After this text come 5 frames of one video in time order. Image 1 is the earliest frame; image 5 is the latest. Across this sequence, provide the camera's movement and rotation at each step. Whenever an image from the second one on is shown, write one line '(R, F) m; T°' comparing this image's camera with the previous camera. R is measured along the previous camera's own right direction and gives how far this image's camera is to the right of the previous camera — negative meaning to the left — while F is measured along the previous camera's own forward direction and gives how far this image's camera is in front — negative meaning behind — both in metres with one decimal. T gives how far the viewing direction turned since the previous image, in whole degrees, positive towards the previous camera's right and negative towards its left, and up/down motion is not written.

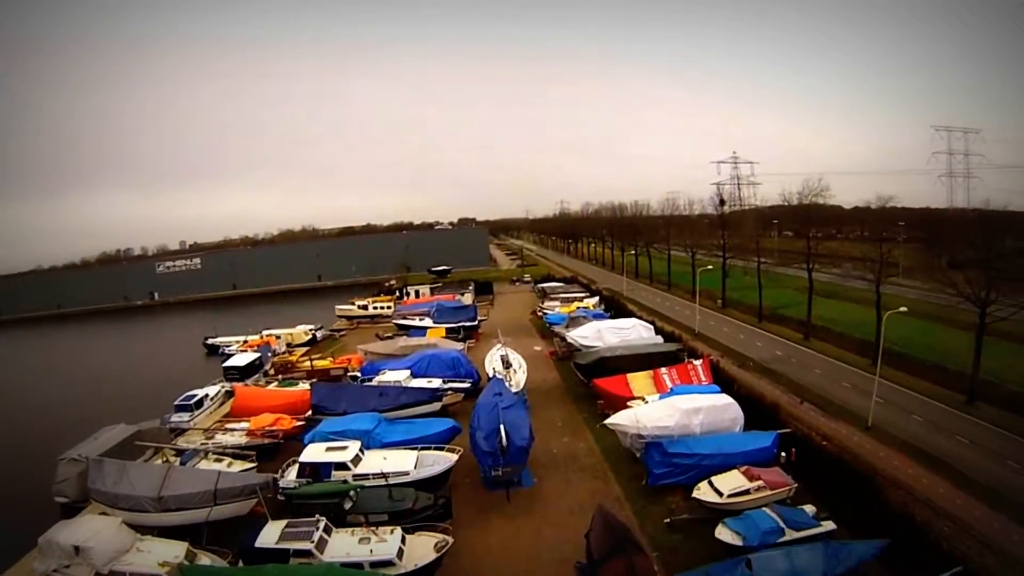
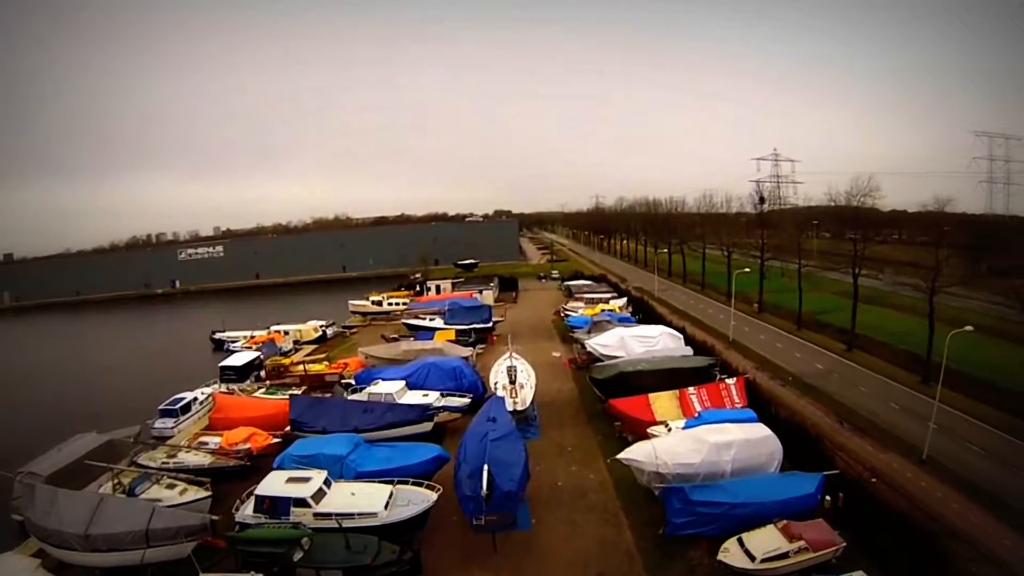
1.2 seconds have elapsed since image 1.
(+0.7, +1.8) m; -3°
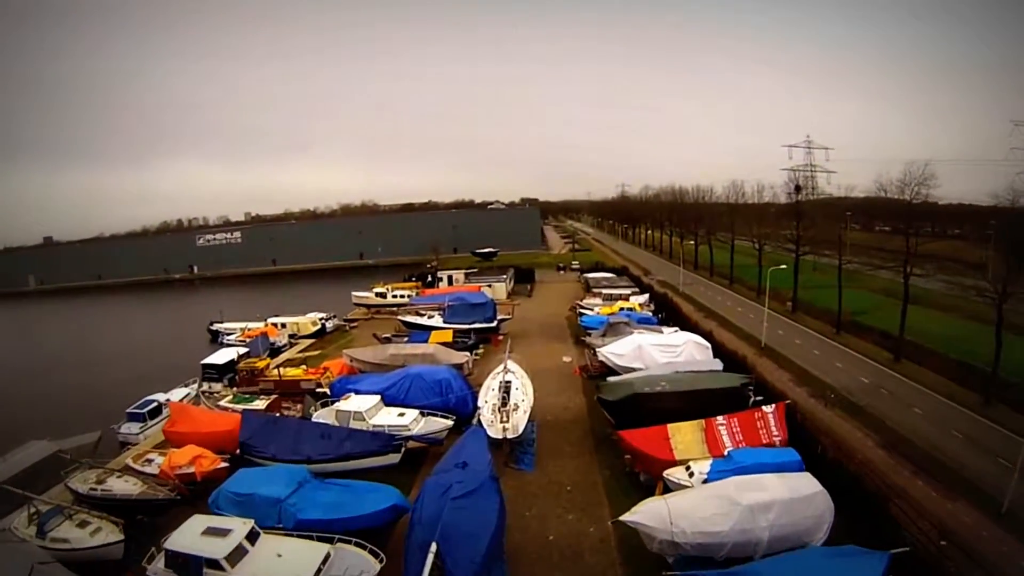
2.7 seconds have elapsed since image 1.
(+0.7, +2.4) m; -3°
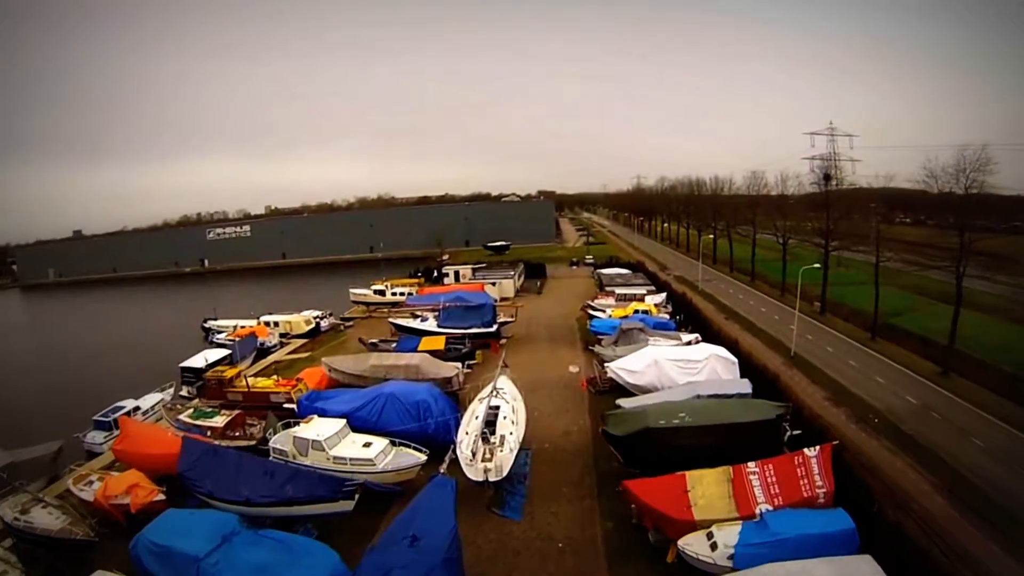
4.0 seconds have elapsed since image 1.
(+0.6, +2.1) m; -2°
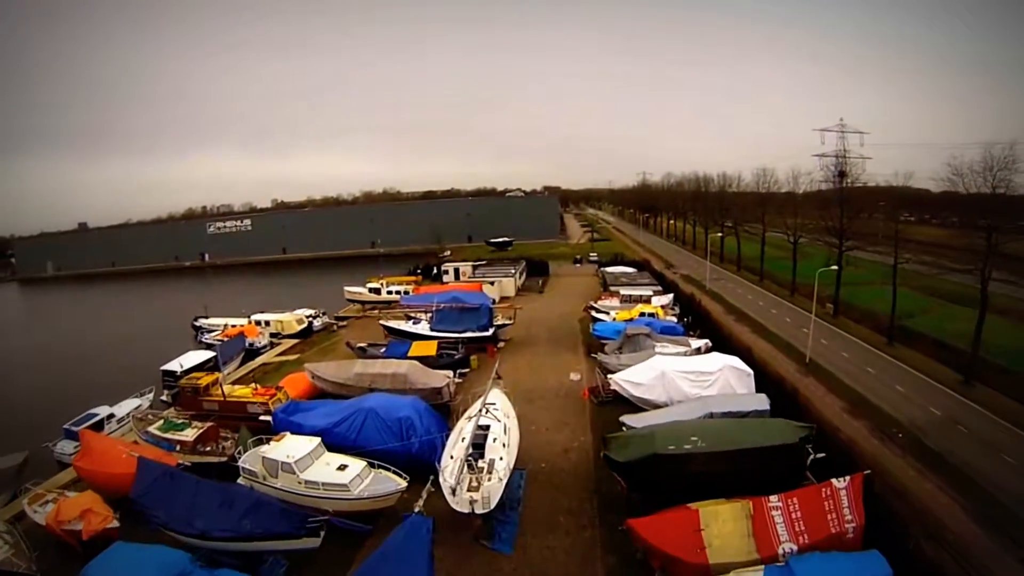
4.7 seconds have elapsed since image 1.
(+0.2, +1.1) m; 0°
